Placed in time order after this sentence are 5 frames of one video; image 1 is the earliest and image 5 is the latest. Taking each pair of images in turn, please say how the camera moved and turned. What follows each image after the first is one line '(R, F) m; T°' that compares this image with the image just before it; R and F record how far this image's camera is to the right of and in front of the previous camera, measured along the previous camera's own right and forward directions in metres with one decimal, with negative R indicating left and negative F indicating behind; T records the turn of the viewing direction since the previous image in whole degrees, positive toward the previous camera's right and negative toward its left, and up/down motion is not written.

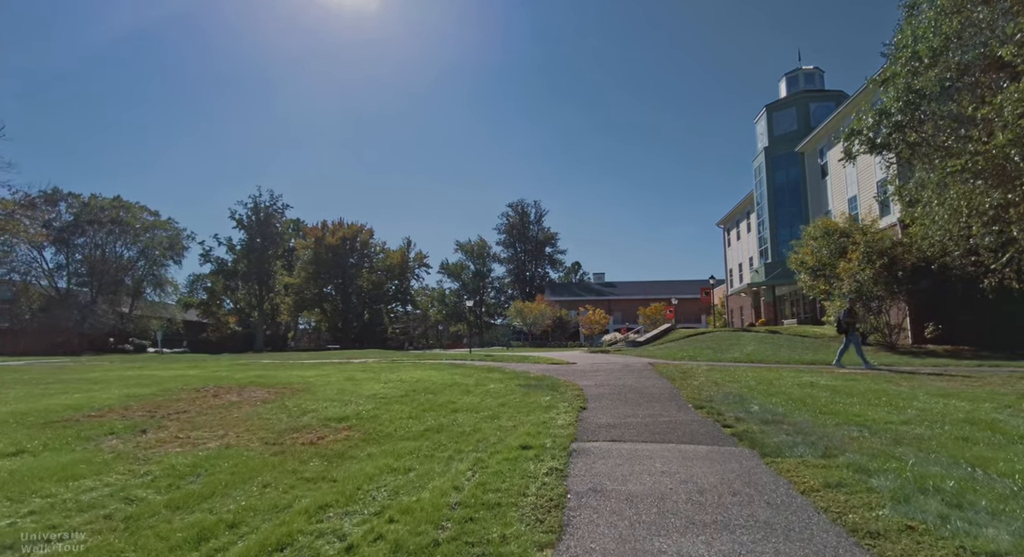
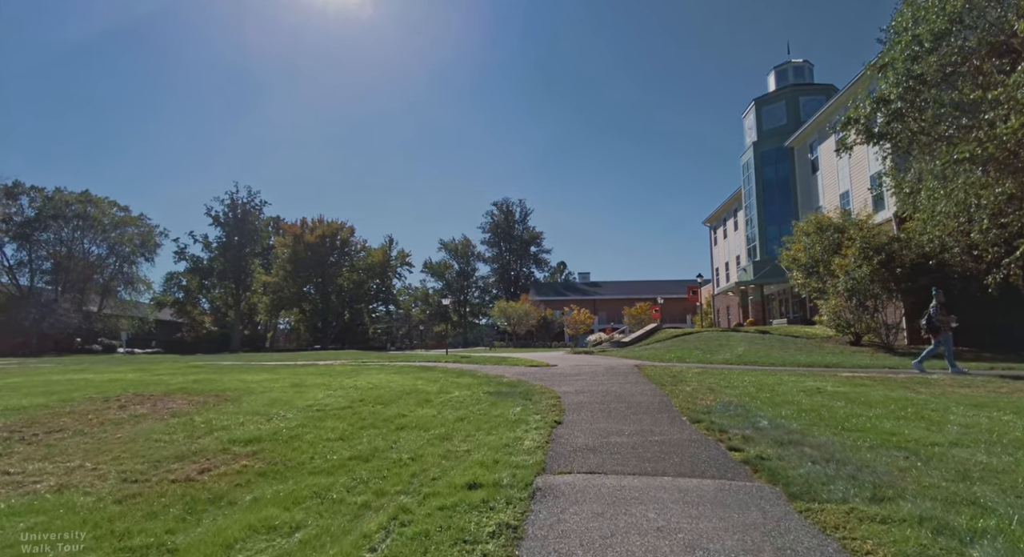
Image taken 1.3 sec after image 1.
(+0.3, +1.2) m; +1°
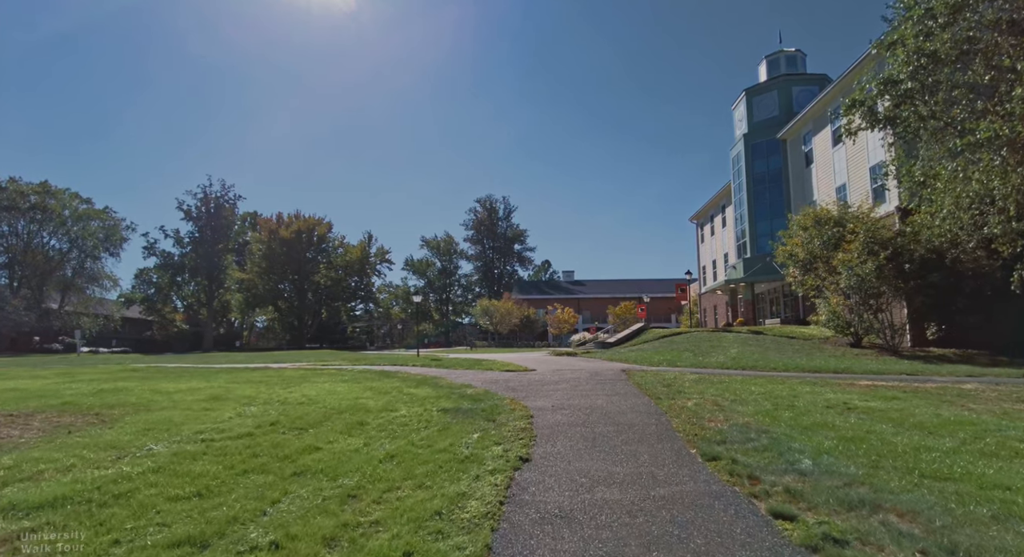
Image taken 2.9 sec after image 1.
(+0.3, +1.6) m; +2°
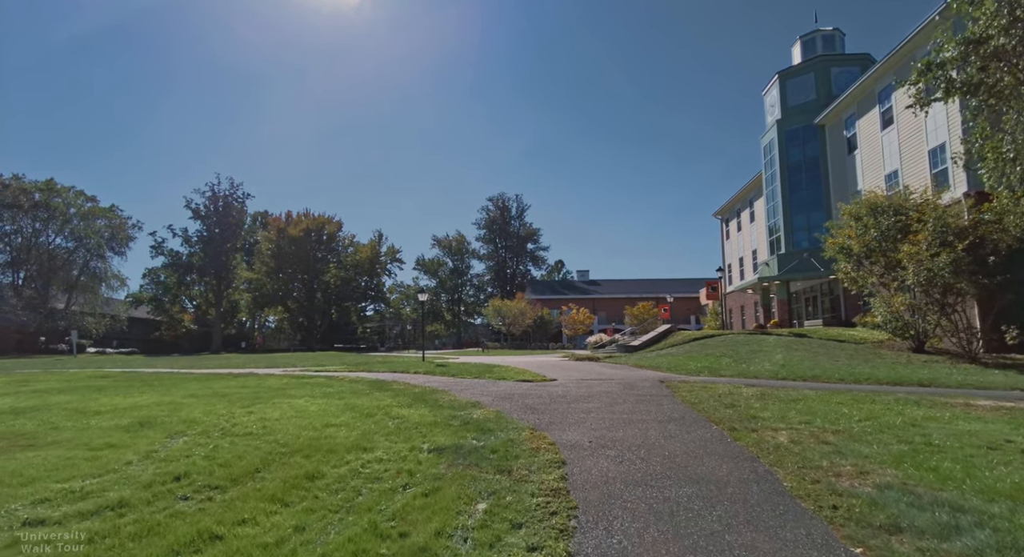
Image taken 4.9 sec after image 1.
(-0.1, +2.0) m; -1°
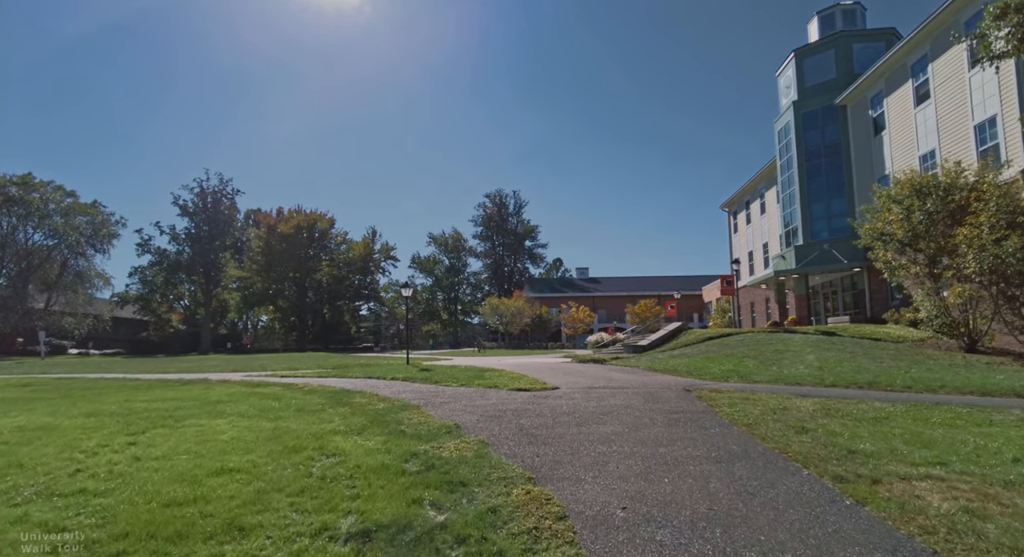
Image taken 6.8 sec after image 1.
(+0.1, +2.1) m; 0°
